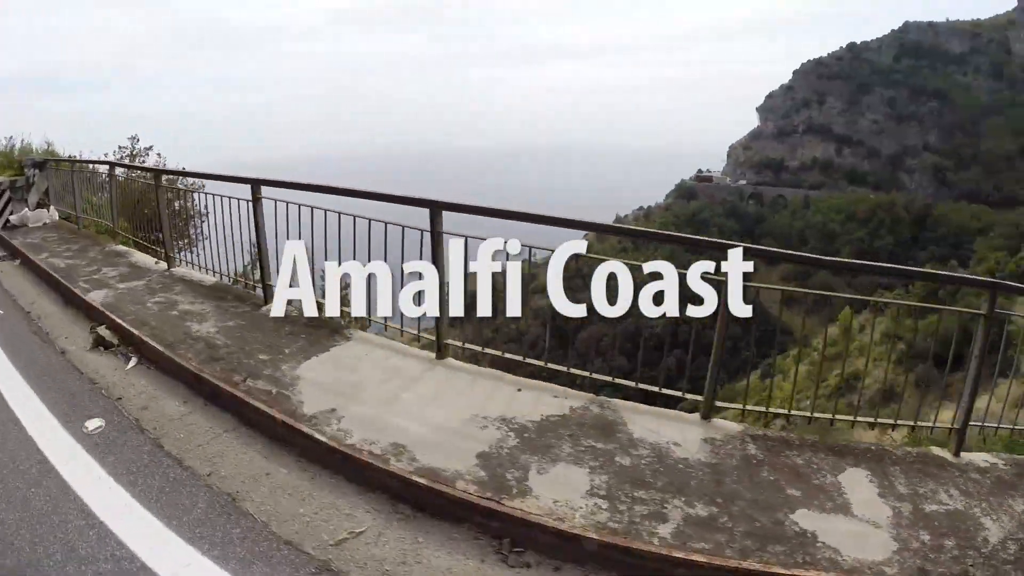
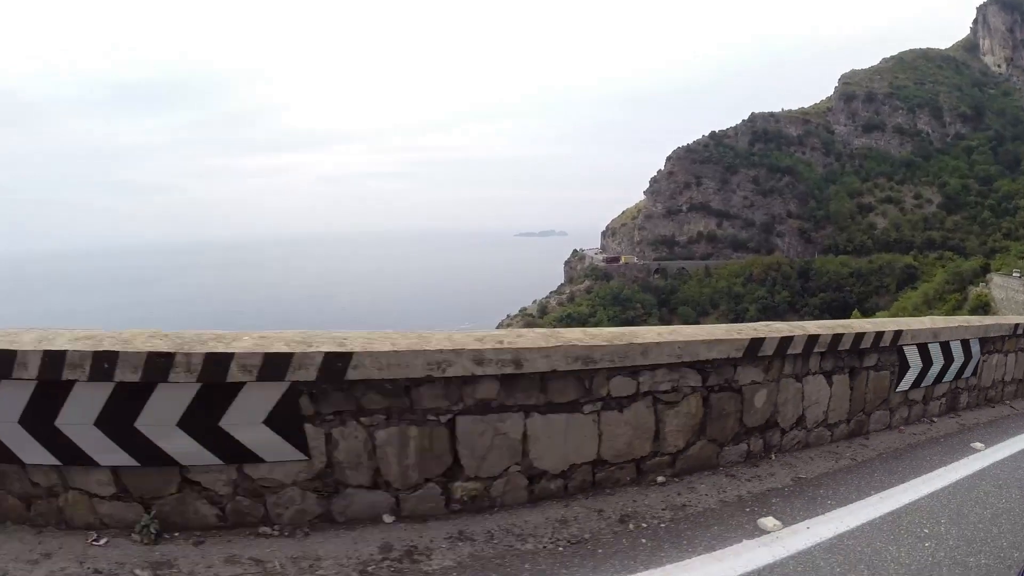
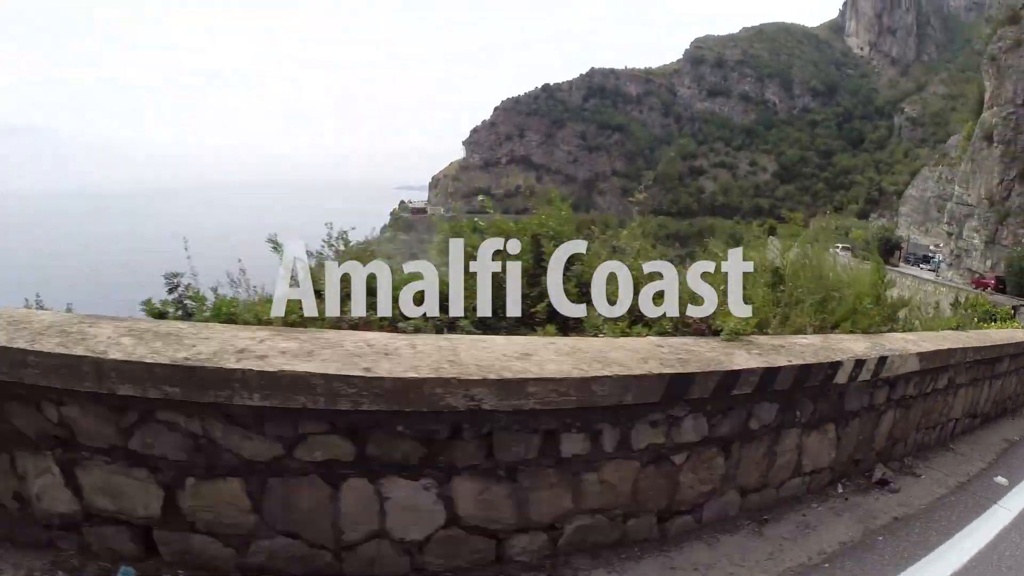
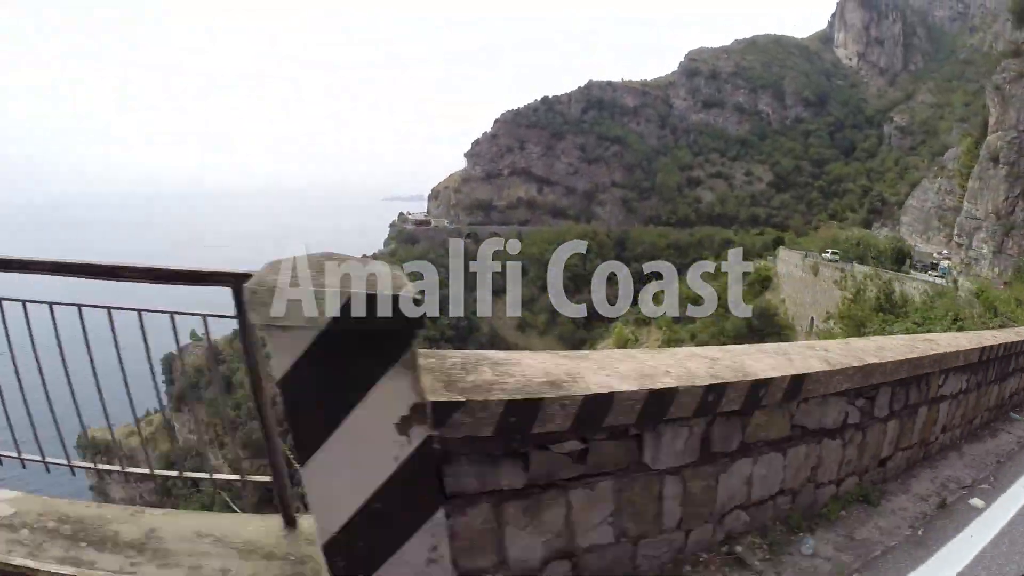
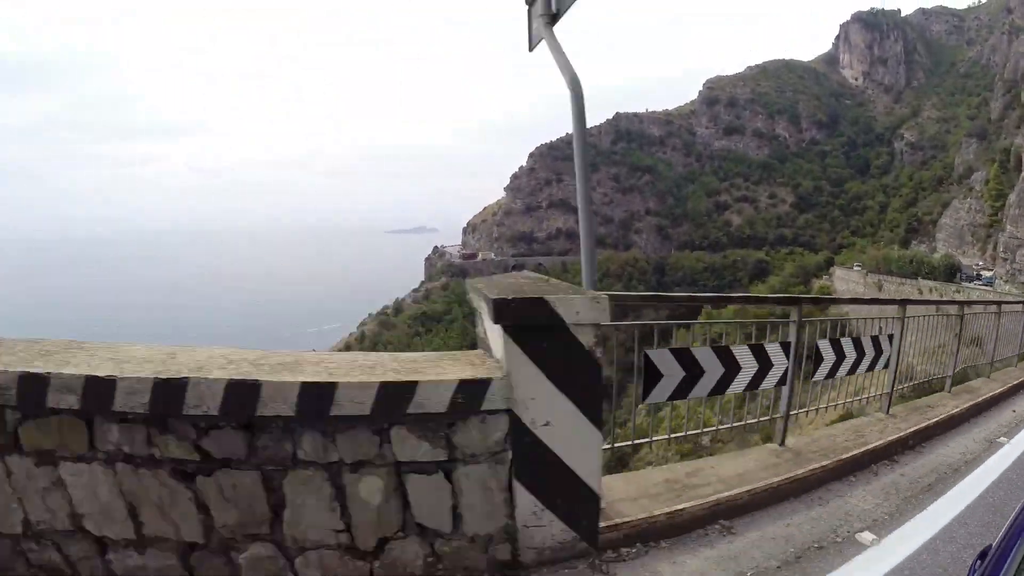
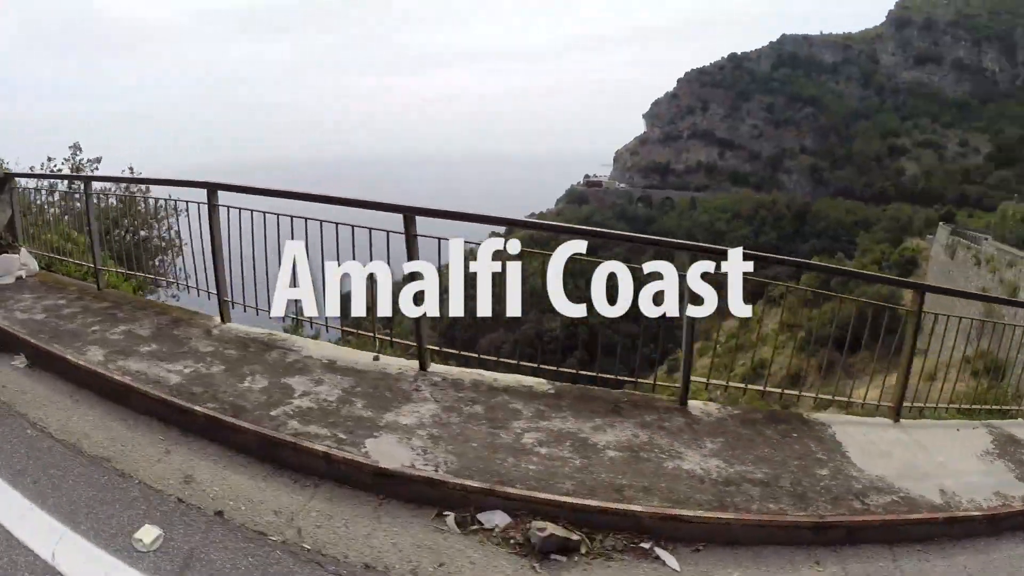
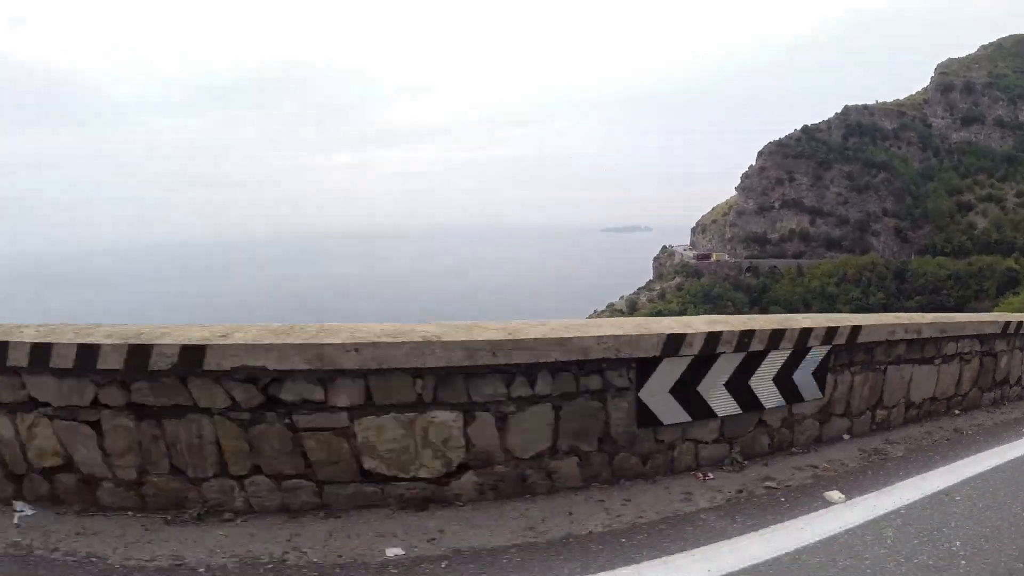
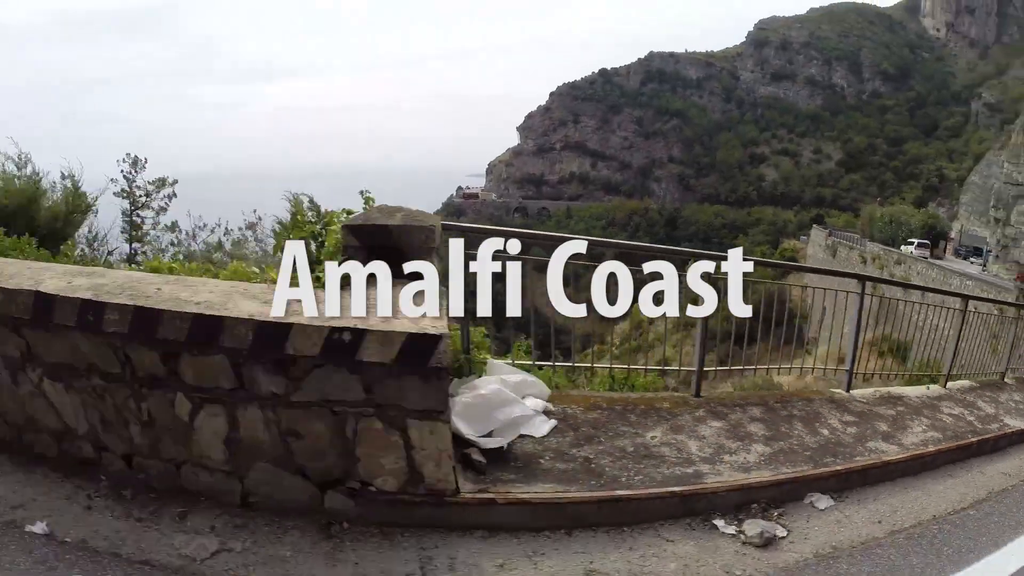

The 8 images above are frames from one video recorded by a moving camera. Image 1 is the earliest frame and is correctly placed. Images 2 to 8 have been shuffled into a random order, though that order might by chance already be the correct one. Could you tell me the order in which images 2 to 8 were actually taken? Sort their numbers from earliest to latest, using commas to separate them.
6, 8, 3, 4, 5, 2, 7
